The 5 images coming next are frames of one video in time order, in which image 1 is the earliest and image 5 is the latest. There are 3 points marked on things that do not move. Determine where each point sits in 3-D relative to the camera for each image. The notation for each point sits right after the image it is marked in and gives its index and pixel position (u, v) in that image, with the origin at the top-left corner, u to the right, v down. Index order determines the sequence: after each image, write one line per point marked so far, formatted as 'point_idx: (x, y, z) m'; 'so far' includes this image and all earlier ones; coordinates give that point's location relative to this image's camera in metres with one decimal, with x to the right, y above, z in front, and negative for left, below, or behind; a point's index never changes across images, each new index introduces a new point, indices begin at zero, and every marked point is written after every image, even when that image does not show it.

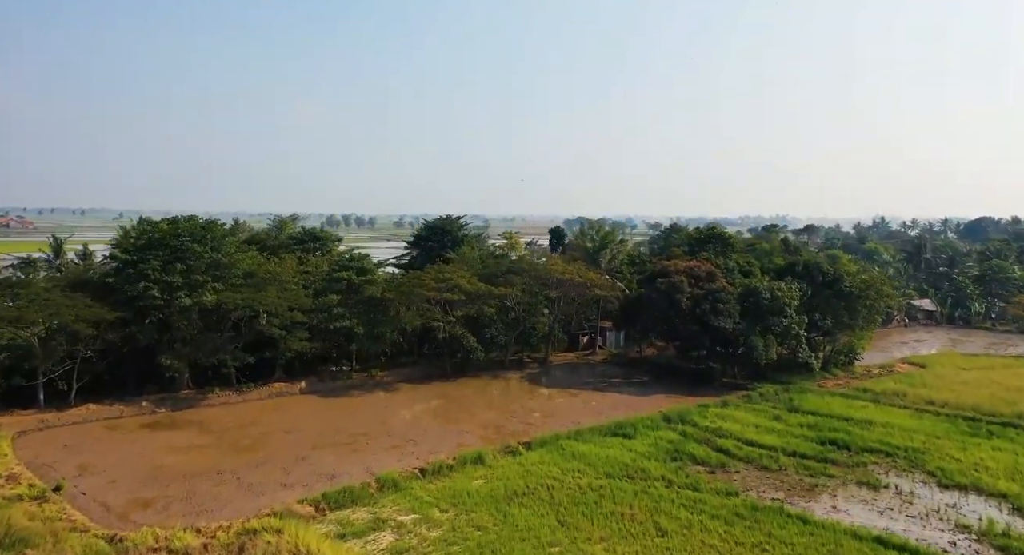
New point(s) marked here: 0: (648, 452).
0: (+3.2, -4.1, +17.9) m
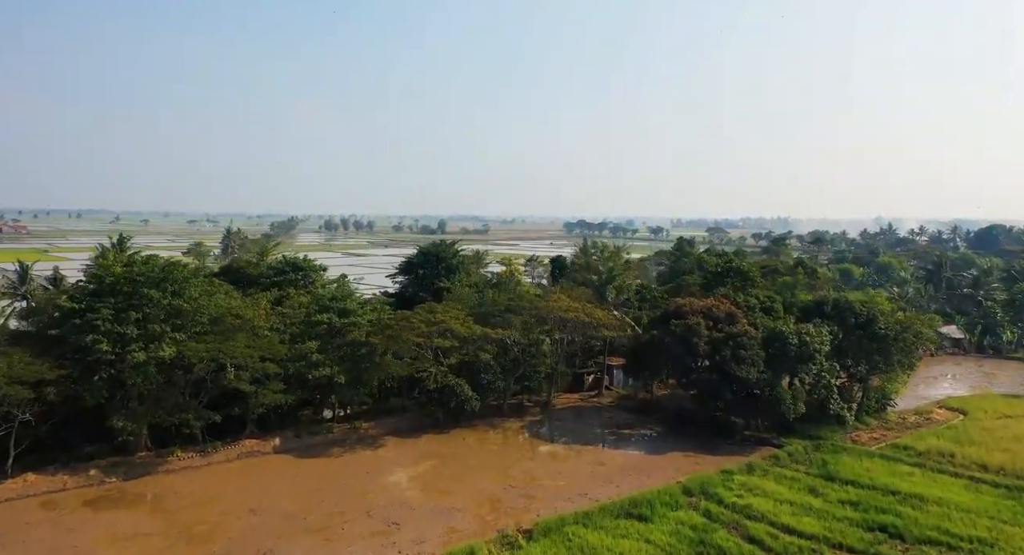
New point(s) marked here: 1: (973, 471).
0: (+3.2, -5.4, +15.3) m
1: (+12.0, -5.0, +19.7) m
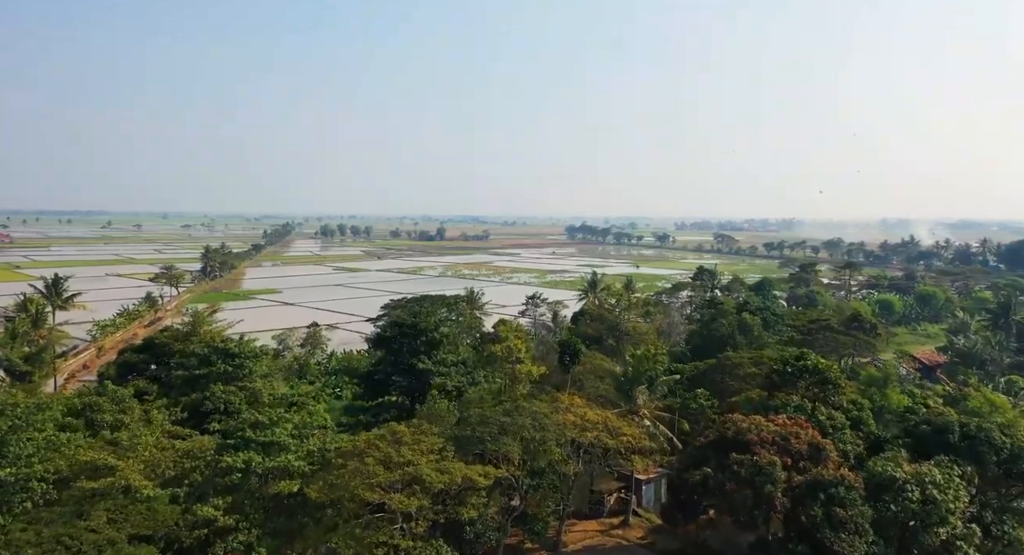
0: (+3.1, -8.0, +8.3) m
1: (+11.9, -7.7, +12.7) m
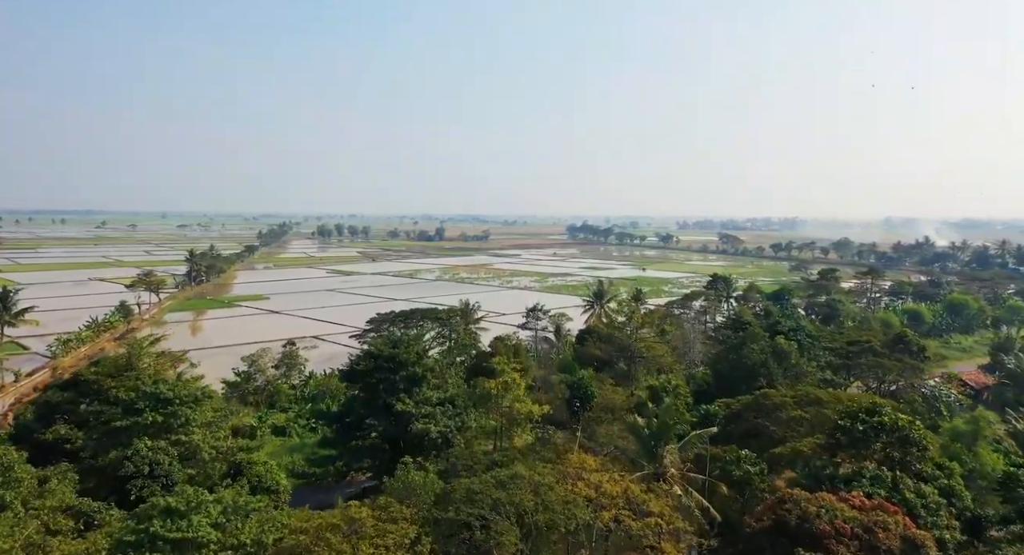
0: (+3.0, -8.7, +4.1) m
1: (+11.8, -8.3, +8.5) m
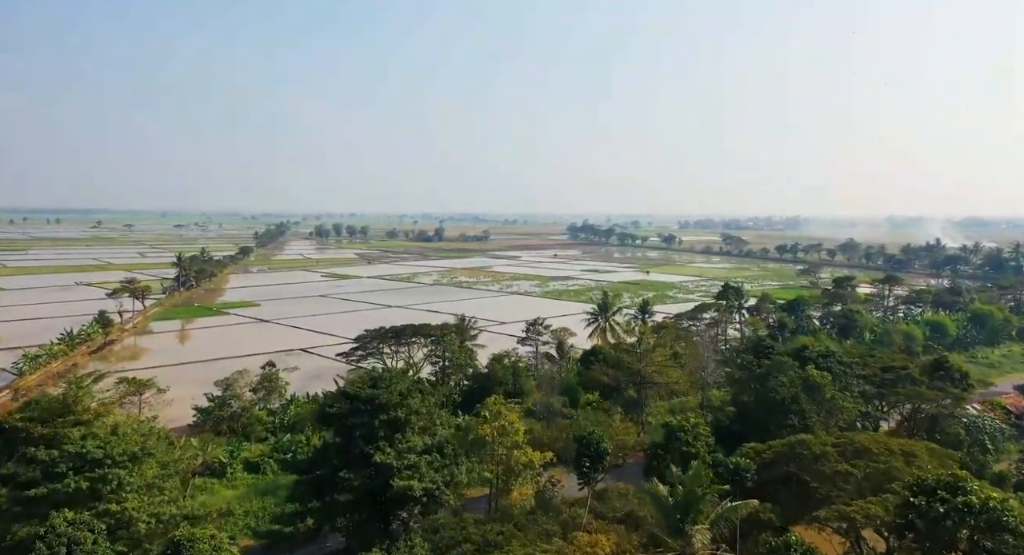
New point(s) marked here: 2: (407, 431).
0: (+2.9, -9.5, +1.2) m
1: (+11.7, -9.1, +5.5) m
2: (-2.6, -3.8, +18.9) m
